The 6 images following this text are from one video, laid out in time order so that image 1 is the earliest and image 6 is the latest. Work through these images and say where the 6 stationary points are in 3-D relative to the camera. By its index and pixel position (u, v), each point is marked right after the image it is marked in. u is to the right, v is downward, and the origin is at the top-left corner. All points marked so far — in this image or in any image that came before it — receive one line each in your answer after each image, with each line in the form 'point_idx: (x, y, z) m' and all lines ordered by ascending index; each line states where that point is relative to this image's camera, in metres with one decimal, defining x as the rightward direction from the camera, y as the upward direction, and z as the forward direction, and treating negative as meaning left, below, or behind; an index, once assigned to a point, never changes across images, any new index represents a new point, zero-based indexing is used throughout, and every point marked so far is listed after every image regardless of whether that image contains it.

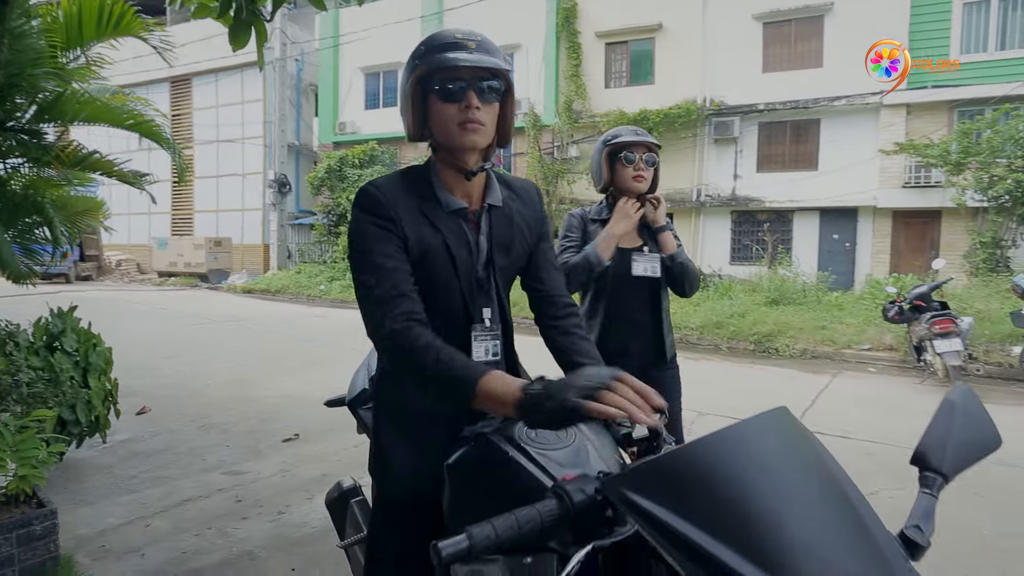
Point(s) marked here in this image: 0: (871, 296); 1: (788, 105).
0: (+7.0, -0.1, +11.0) m
1: (+7.0, +4.7, +14.4) m
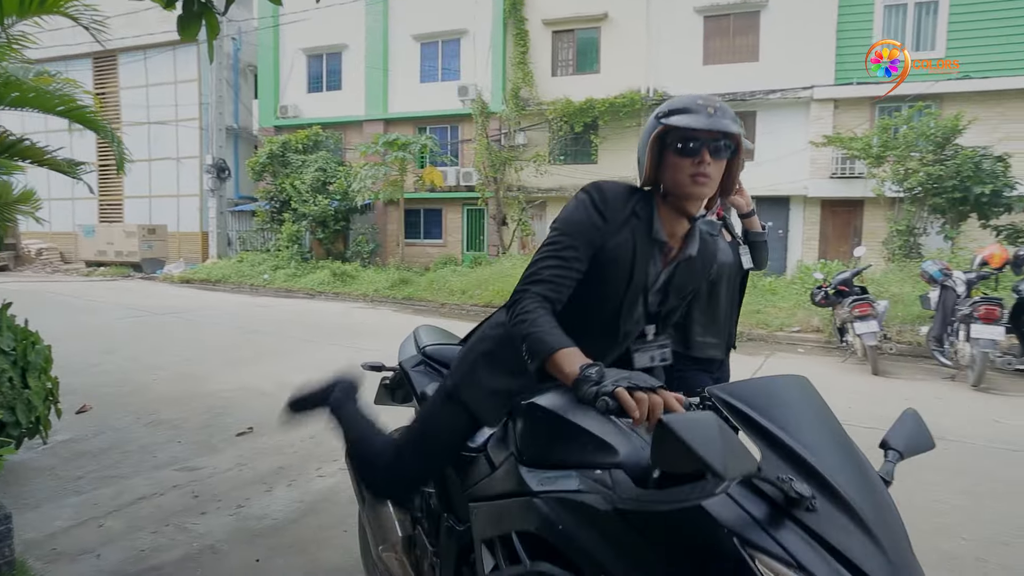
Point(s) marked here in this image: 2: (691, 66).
0: (+6.0, +0.2, +11.8) m
1: (+5.7, +5.1, +15.0) m
2: (+4.9, +6.1, +15.6) m
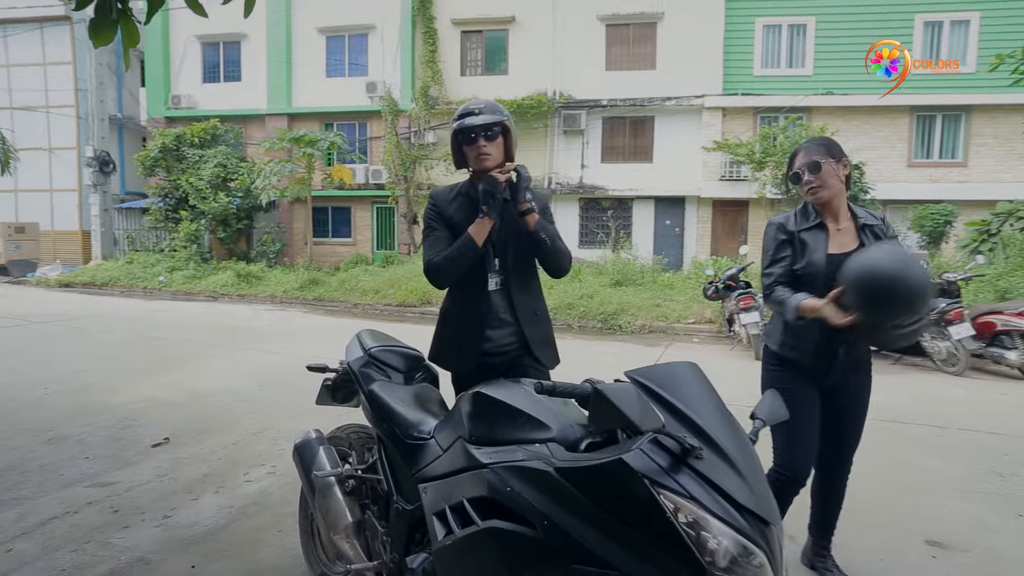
0: (+4.1, +0.3, +12.8) m
1: (+3.2, +5.2, +16.0) m
2: (+2.4, +6.2, +16.3) m
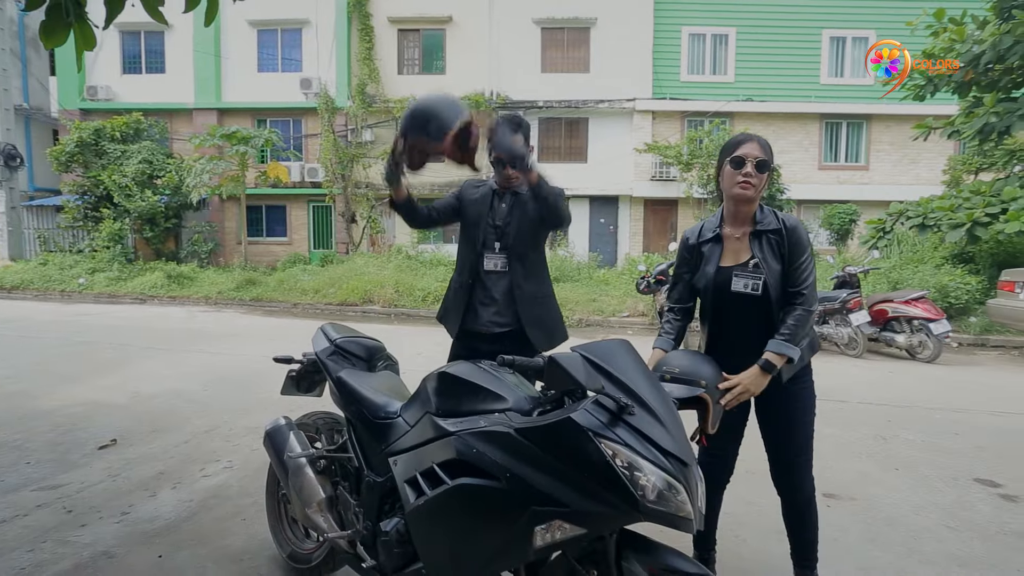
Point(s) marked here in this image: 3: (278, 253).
0: (+2.8, +0.4, +13.5) m
1: (+1.5, +5.3, +16.5) m
2: (+0.6, +6.3, +16.8) m
3: (-7.3, +1.1, +17.7) m
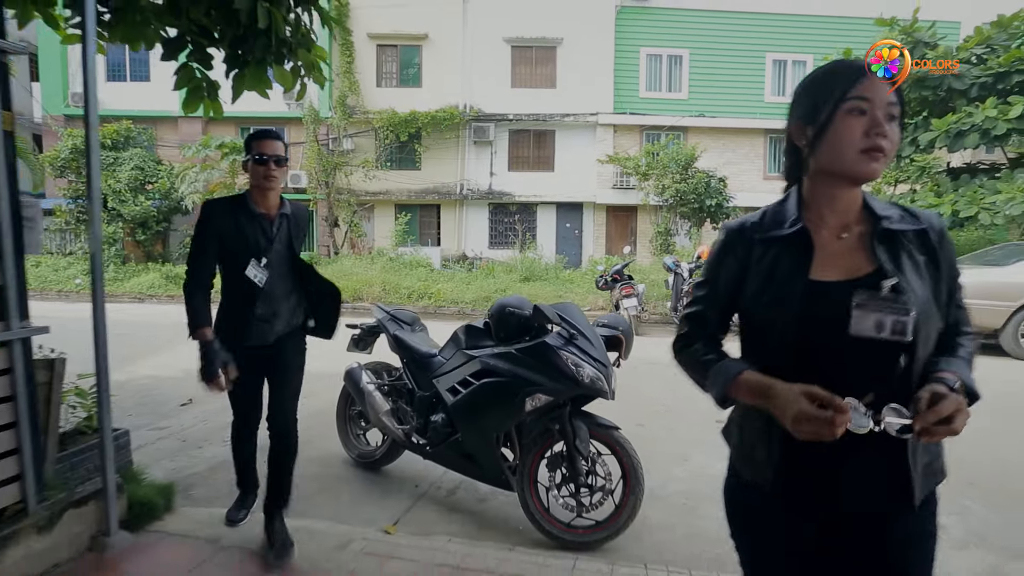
0: (+2.1, +0.4, +15.0) m
1: (+0.6, +5.3, +18.0) m
2: (-0.3, +6.3, +18.2) m
3: (-8.2, +1.1, +18.7) m
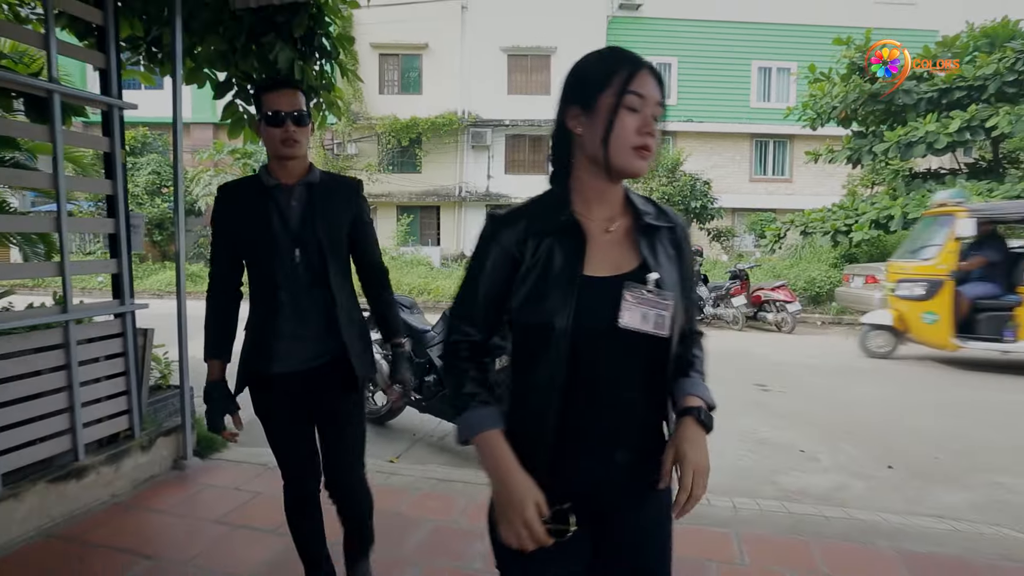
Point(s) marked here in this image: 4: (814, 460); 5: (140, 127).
0: (+1.9, +0.5, +16.0) m
1: (+0.5, +5.4, +19.0) m
2: (-0.5, +6.4, +19.2) m
3: (-8.4, +1.2, +19.8) m
4: (+2.3, -1.3, +4.3) m
5: (-11.8, +5.1, +18.1) m
